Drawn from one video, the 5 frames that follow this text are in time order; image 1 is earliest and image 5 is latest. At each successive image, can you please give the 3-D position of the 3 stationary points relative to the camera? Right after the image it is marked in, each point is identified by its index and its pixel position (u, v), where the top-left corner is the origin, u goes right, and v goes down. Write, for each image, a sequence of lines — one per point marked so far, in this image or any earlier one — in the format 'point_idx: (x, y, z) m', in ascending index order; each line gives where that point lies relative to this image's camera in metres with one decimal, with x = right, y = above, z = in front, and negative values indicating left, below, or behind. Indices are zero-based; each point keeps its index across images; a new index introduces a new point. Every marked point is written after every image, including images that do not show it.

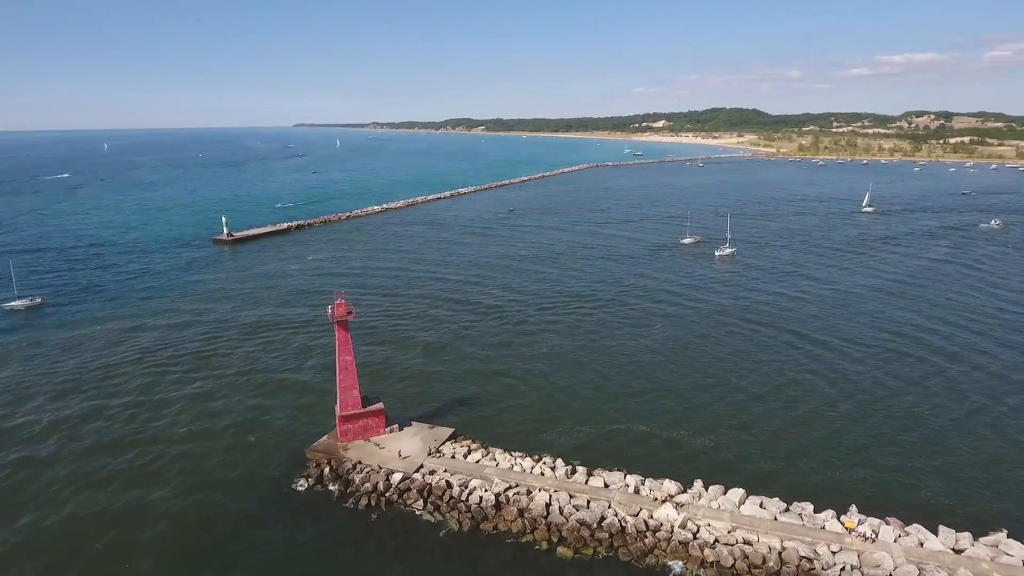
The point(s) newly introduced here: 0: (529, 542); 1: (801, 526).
0: (+0.7, -7.5, +18.5) m
1: (+8.5, -6.9, +18.5) m
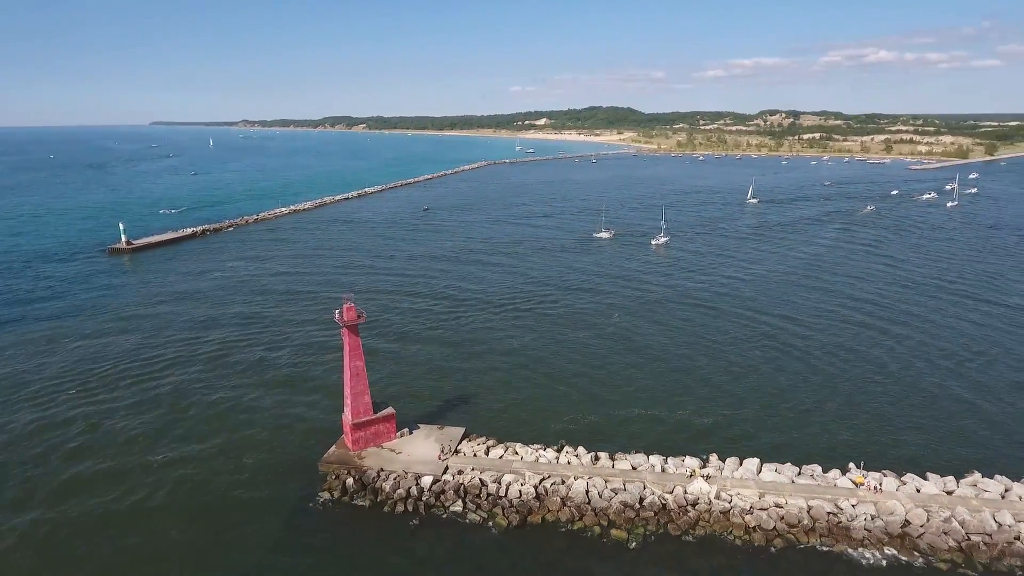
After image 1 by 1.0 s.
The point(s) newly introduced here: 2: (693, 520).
0: (+2.2, -7.2, +18.9) m
1: (+9.8, -6.3, +20.2) m
2: (+5.5, -7.0, +19.0) m
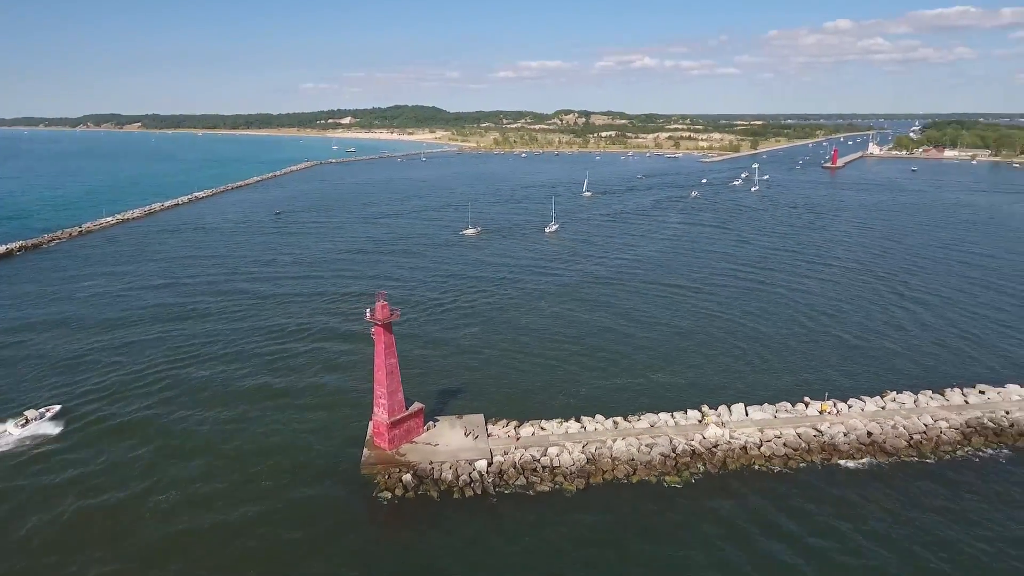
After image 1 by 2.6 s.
0: (+4.3, -6.5, +21.1) m
1: (+11.1, -5.0, +24.5) m
2: (+7.4, -6.0, +22.1) m
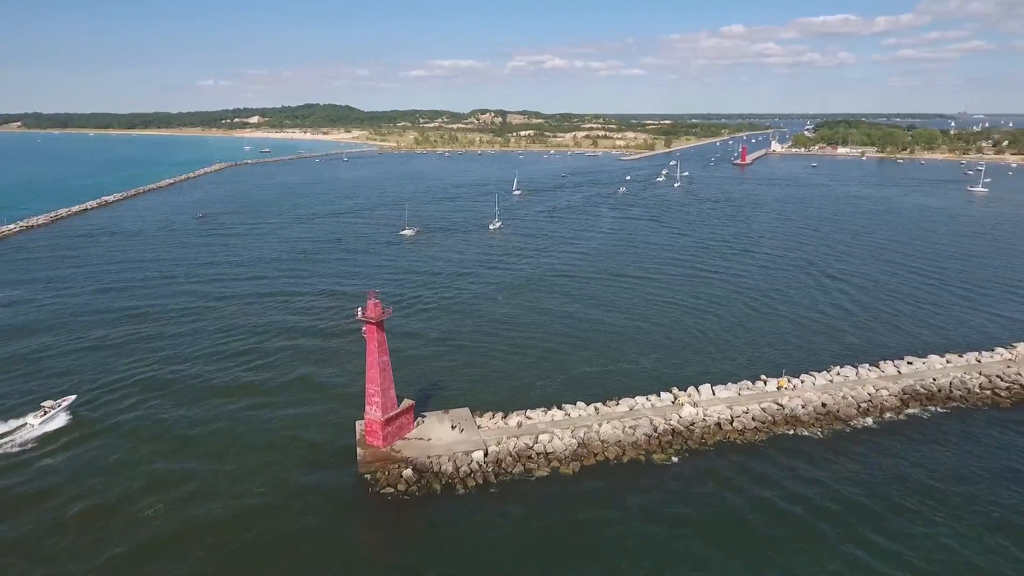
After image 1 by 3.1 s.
0: (+4.1, -6.1, +22.2) m
1: (+10.4, -4.4, +26.5) m
2: (+7.1, -5.6, +23.7) m
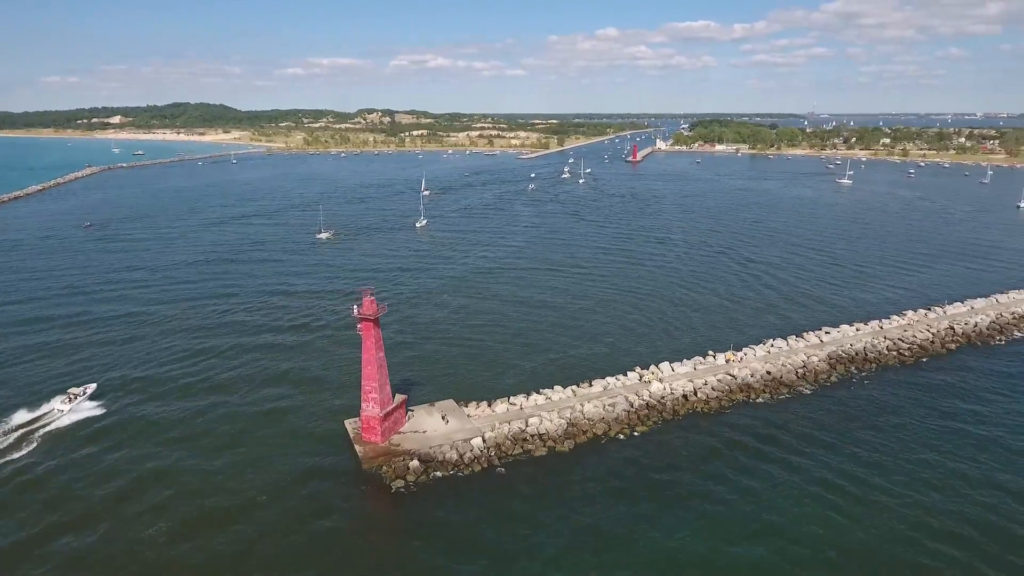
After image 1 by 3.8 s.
0: (+3.9, -5.6, +23.9) m
1: (+9.2, -3.6, +29.2) m
2: (+6.5, -4.9, +25.8) m
